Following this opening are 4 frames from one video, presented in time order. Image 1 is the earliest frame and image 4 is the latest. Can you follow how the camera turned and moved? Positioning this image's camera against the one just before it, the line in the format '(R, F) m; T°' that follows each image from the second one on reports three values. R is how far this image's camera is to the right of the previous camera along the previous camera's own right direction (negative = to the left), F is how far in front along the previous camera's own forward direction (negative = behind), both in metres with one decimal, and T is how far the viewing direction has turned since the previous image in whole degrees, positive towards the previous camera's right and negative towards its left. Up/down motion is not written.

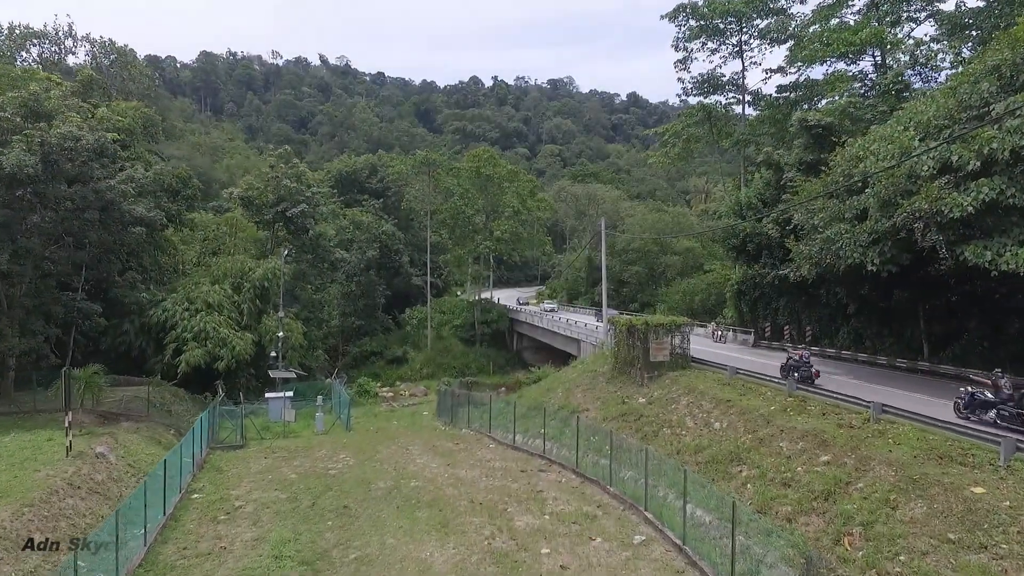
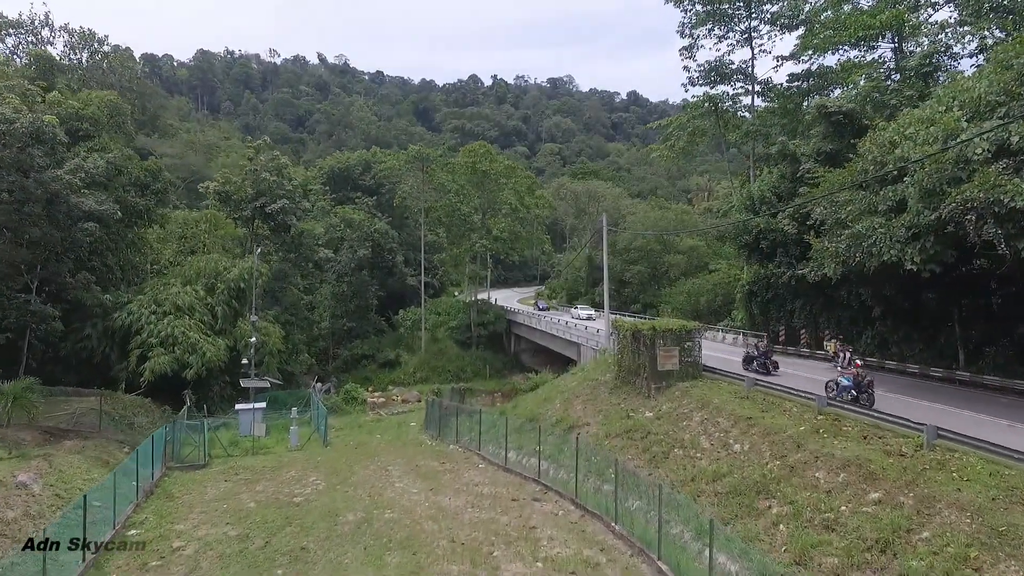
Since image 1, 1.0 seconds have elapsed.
(+0.1, +2.0) m; 0°
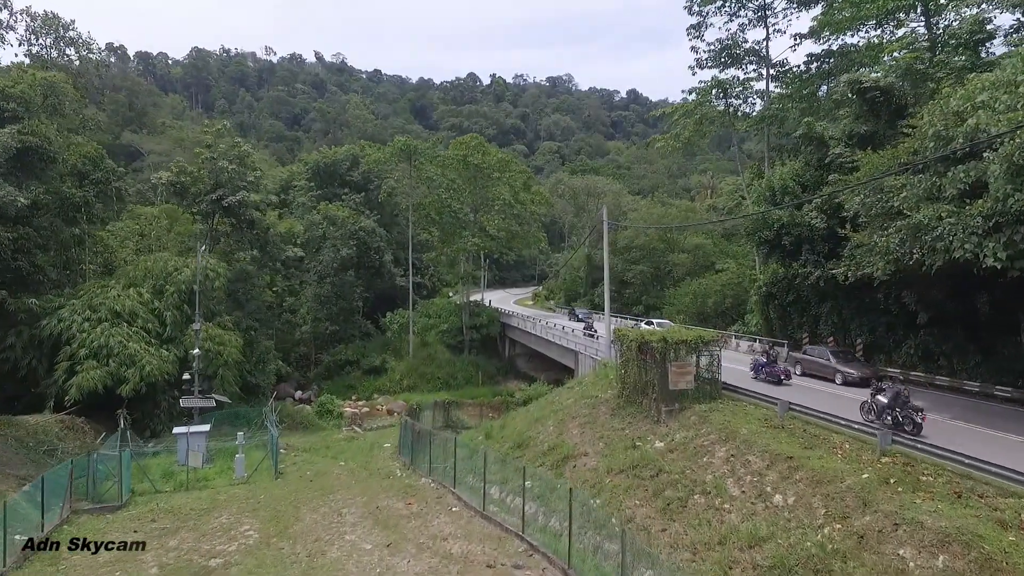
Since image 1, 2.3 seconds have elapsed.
(+0.2, +3.1) m; 0°
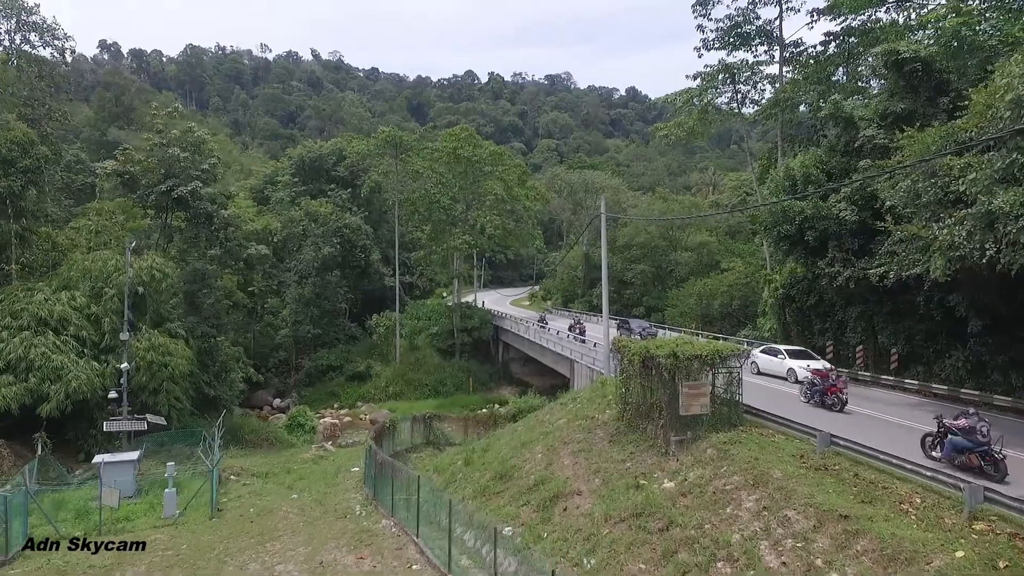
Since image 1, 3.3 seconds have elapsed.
(+0.3, +2.8) m; 0°
